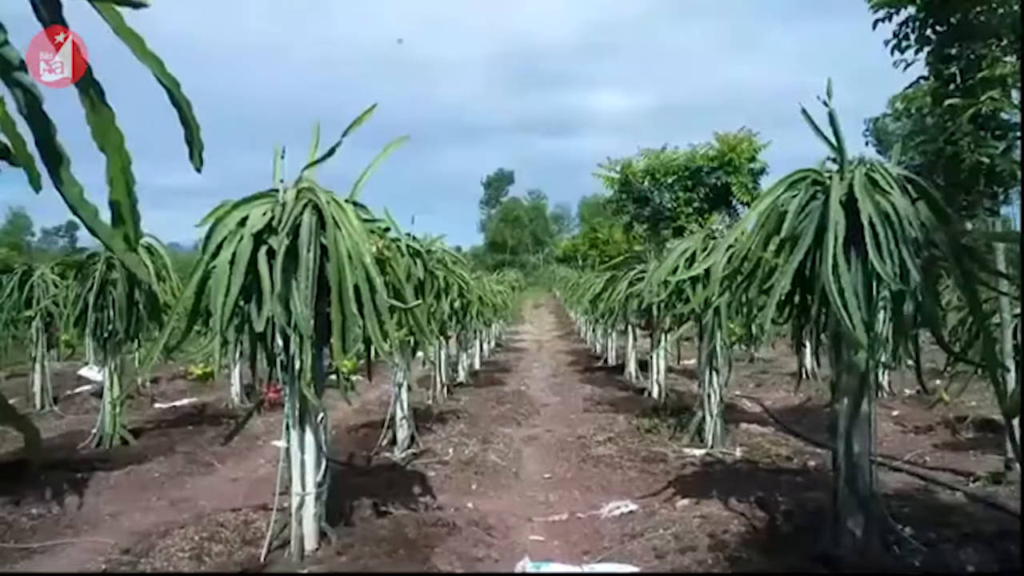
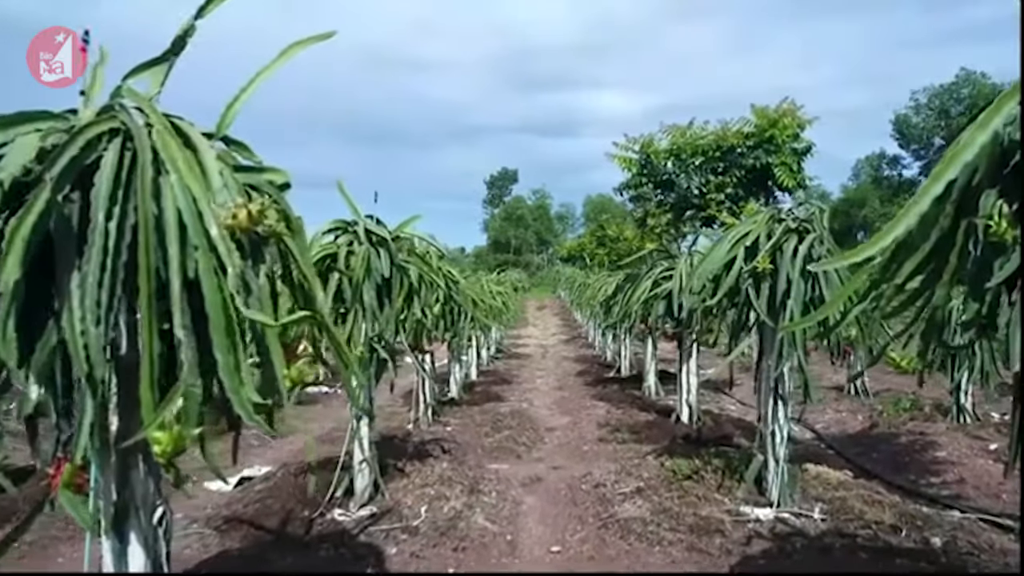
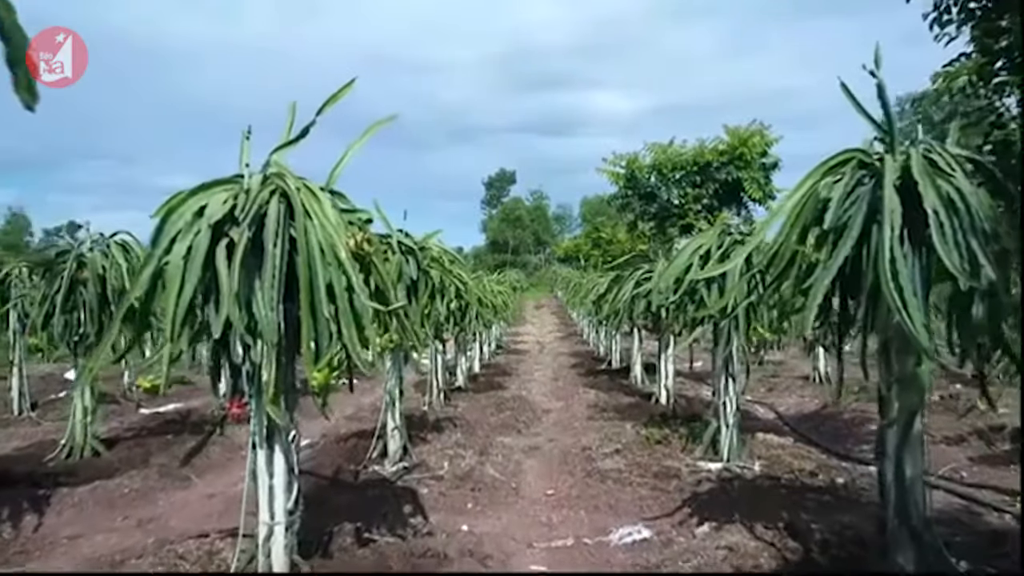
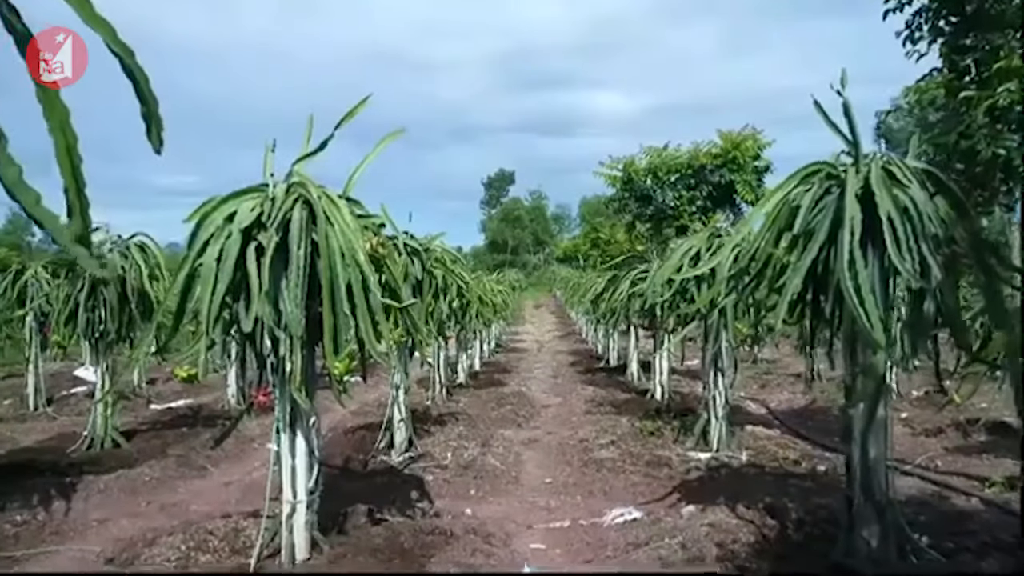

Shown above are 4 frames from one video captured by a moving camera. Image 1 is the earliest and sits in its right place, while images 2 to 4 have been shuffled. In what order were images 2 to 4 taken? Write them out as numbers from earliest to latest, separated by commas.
4, 3, 2
